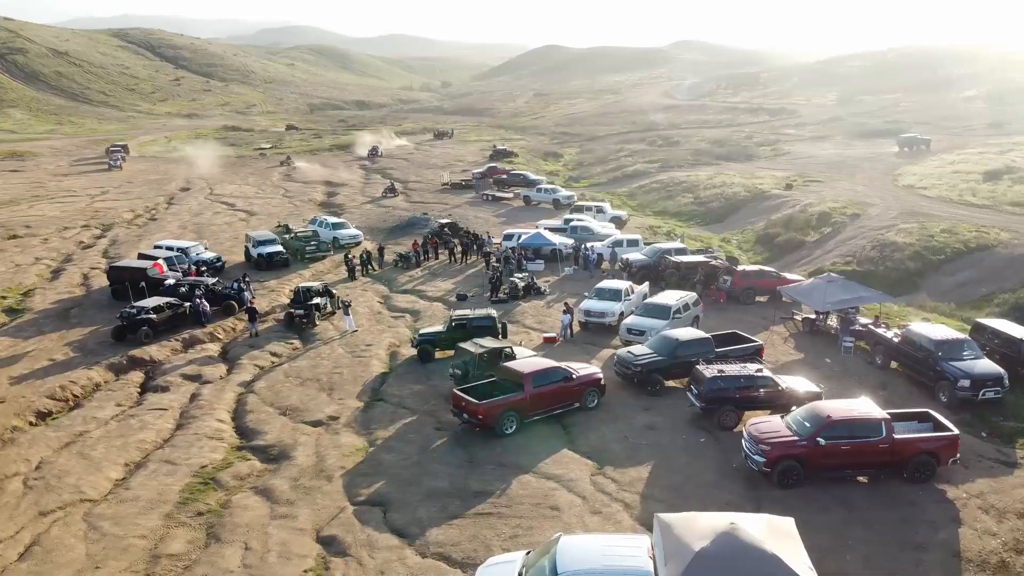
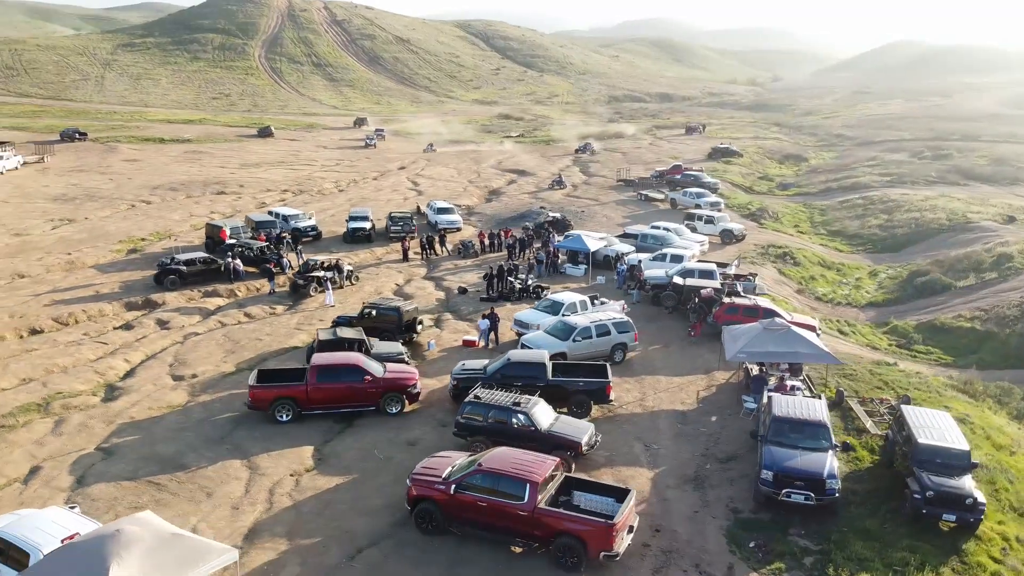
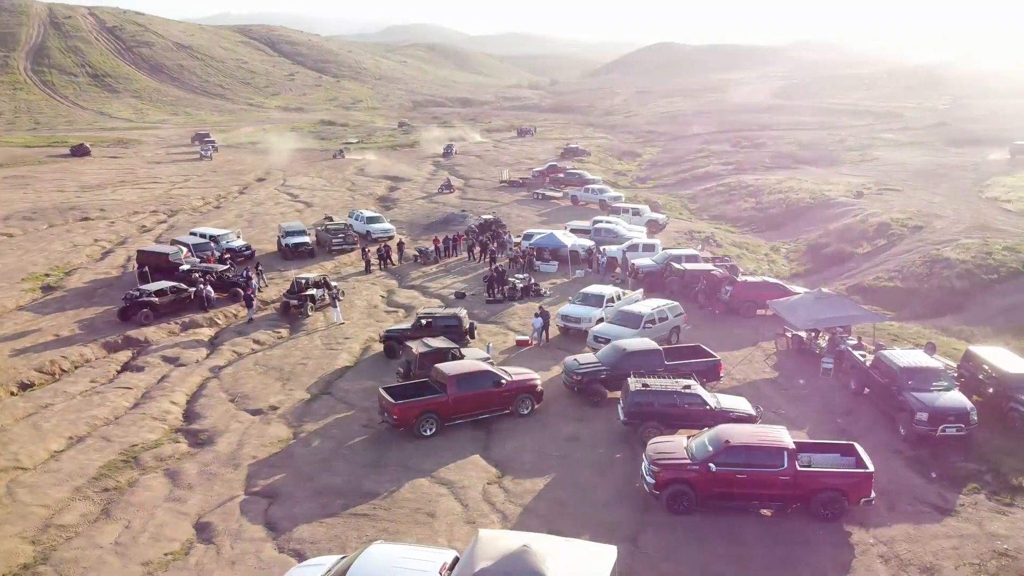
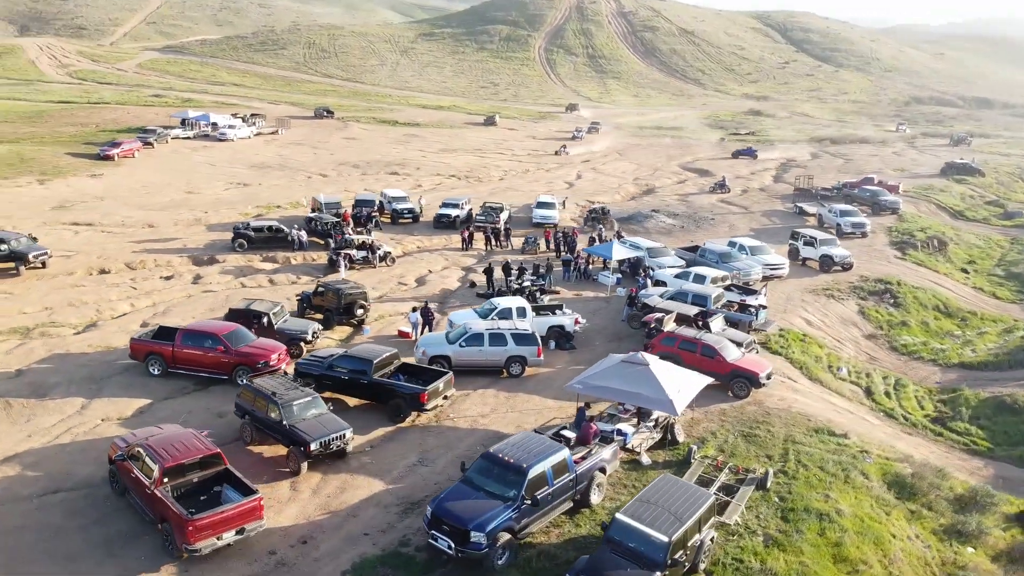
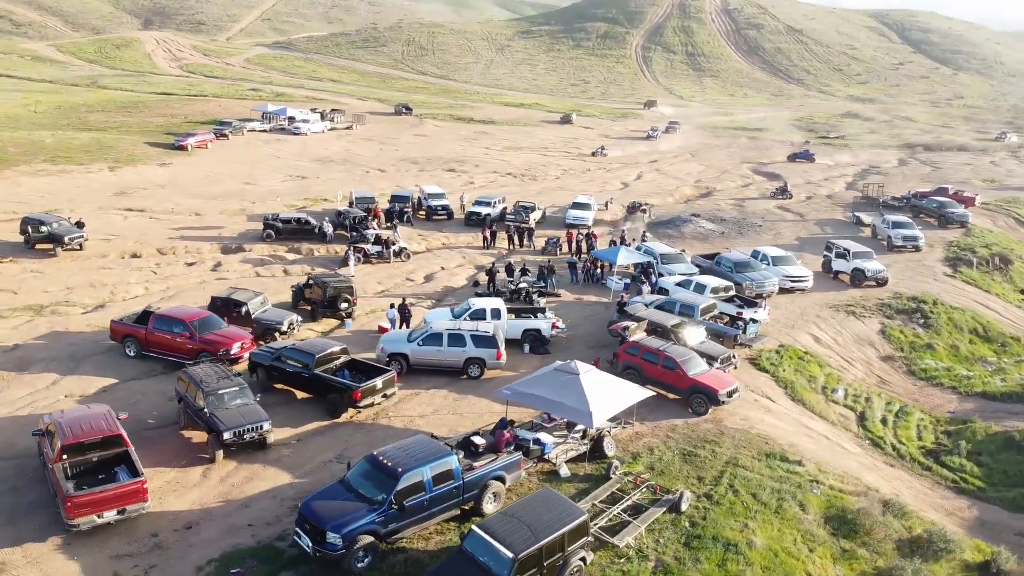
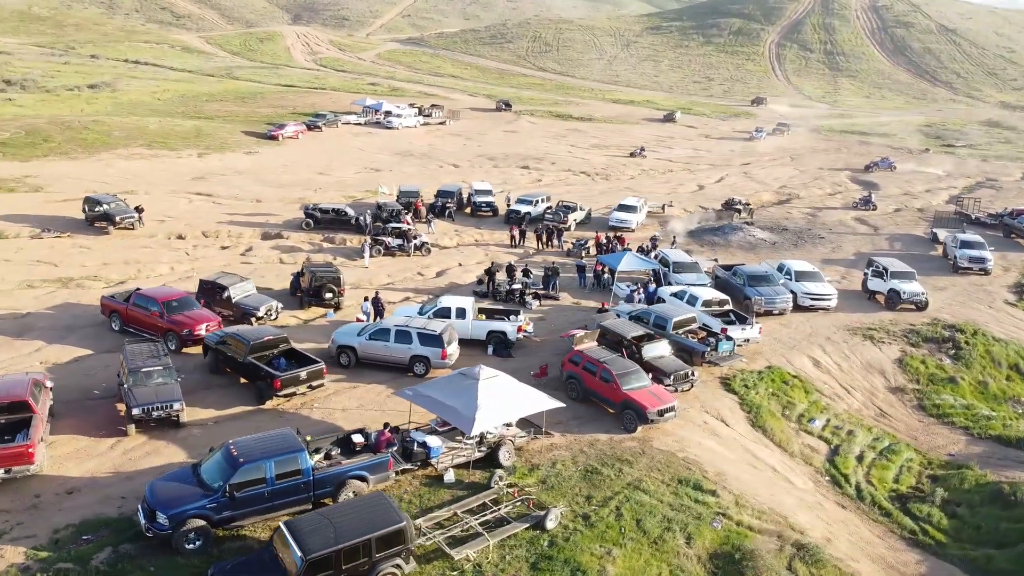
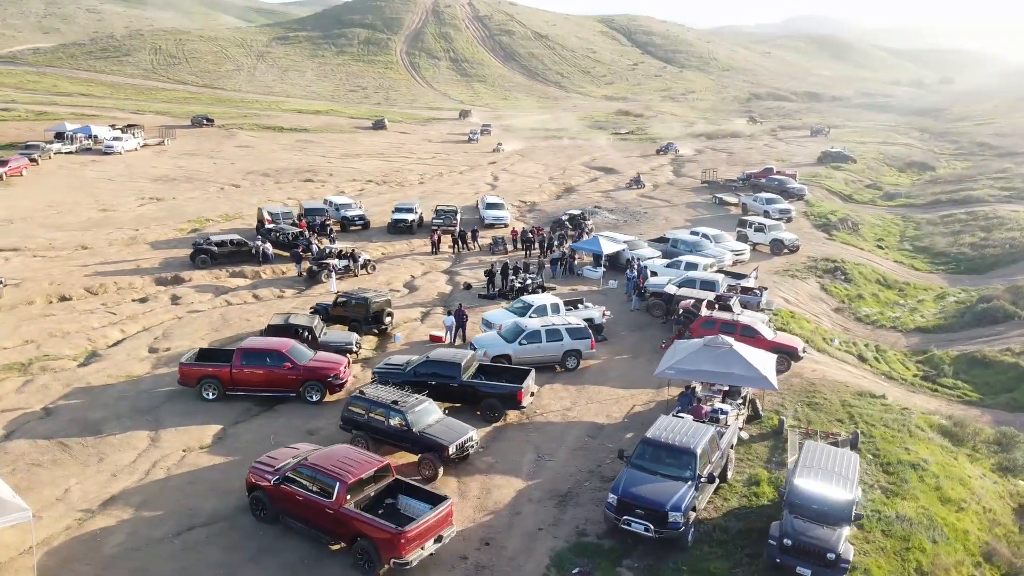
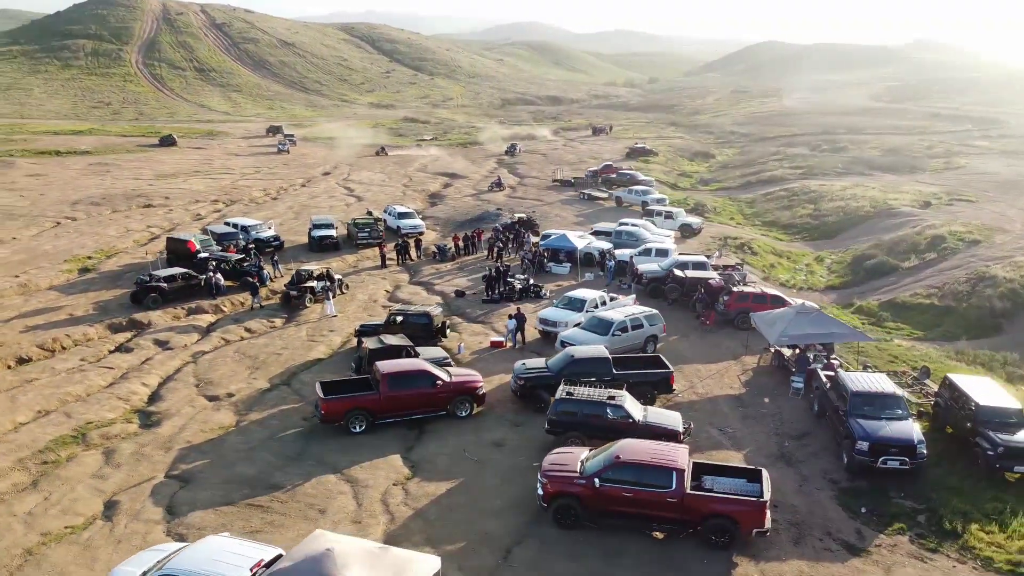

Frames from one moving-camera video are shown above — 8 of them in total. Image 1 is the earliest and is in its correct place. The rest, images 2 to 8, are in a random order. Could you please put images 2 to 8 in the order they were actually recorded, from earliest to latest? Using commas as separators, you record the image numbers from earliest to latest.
3, 8, 2, 7, 4, 5, 6
